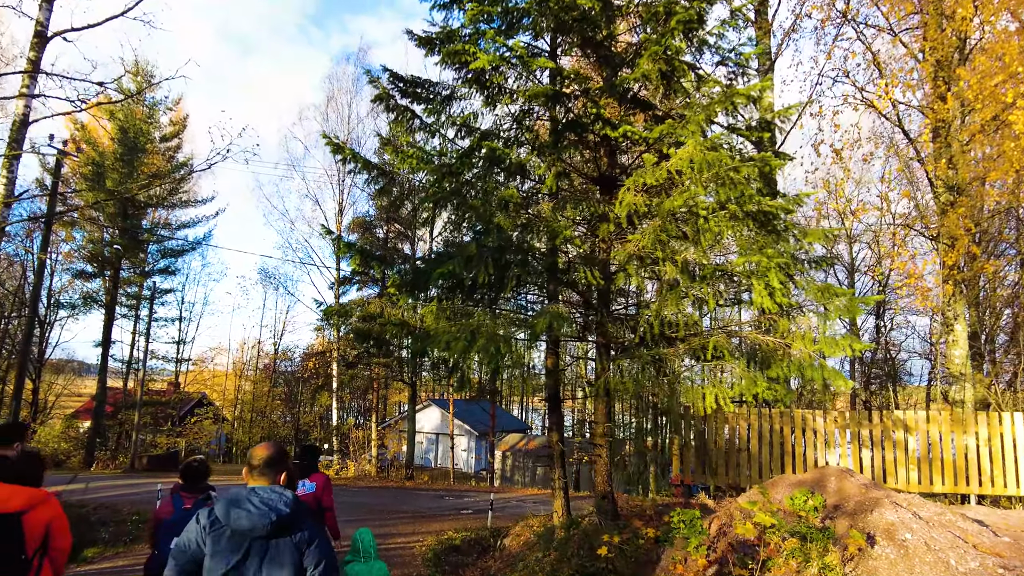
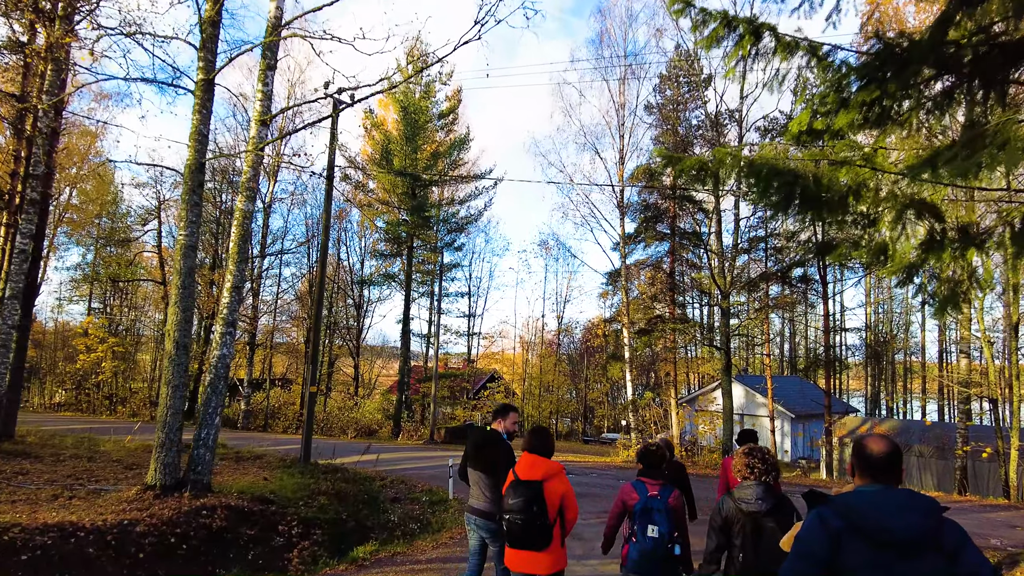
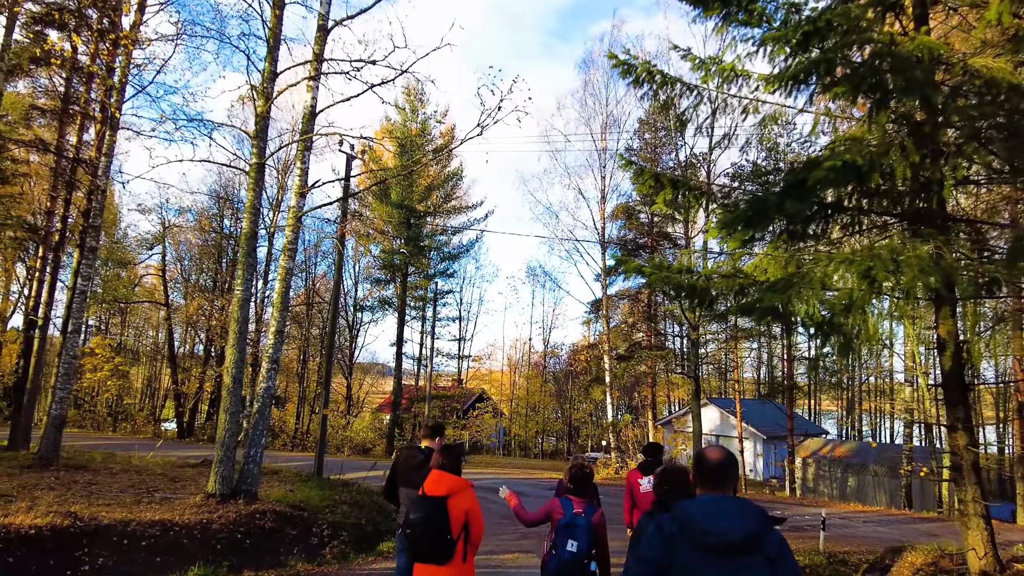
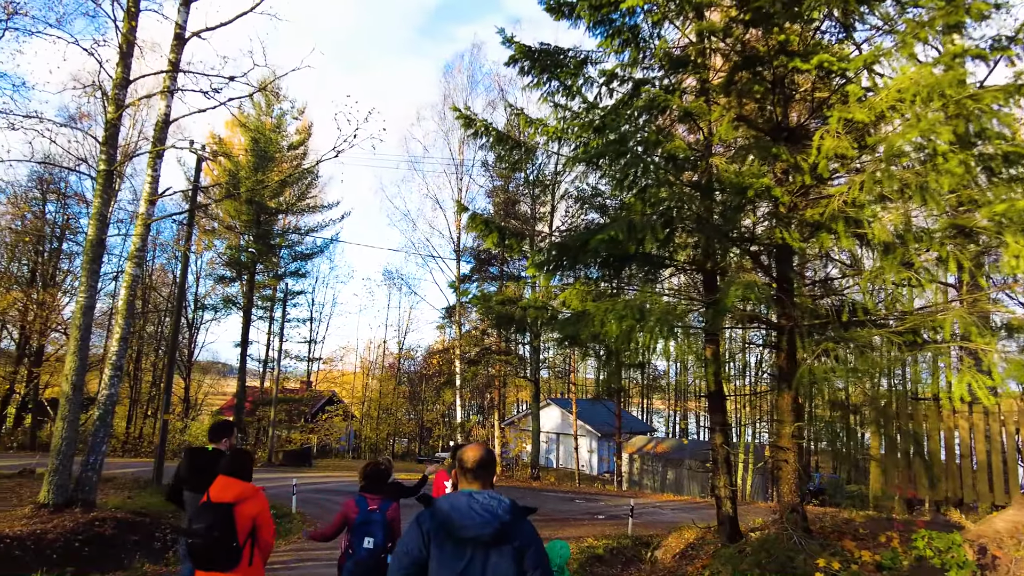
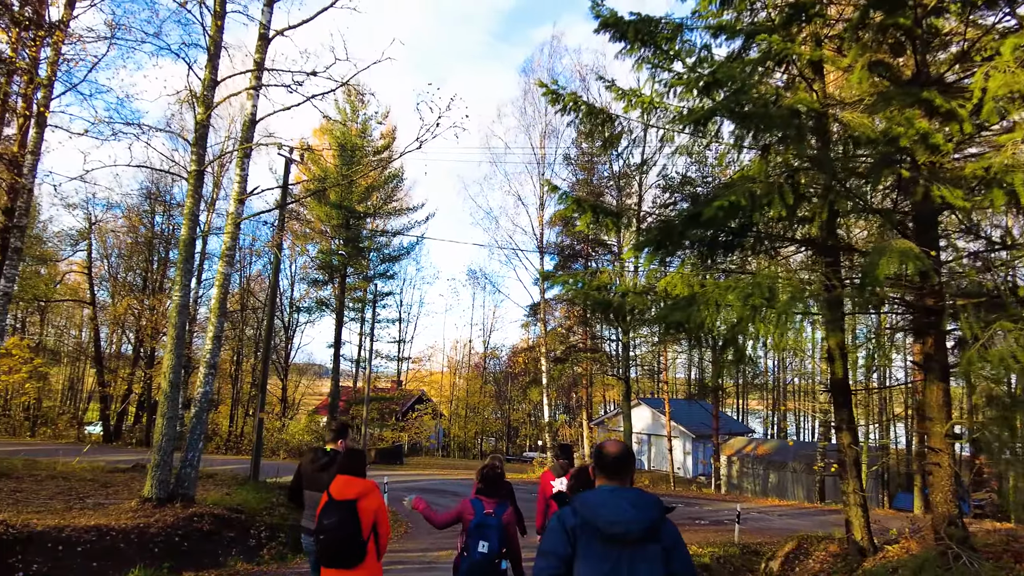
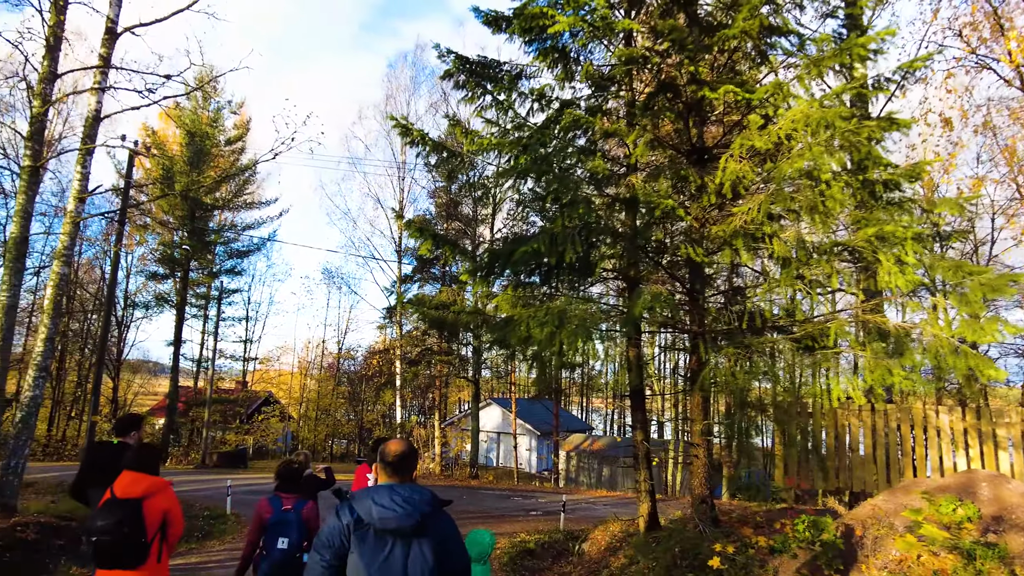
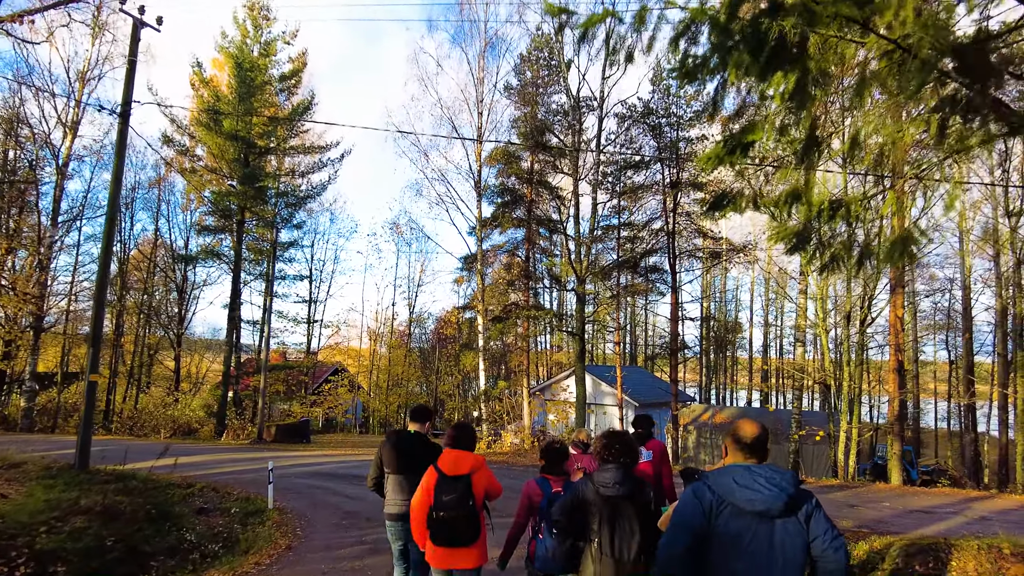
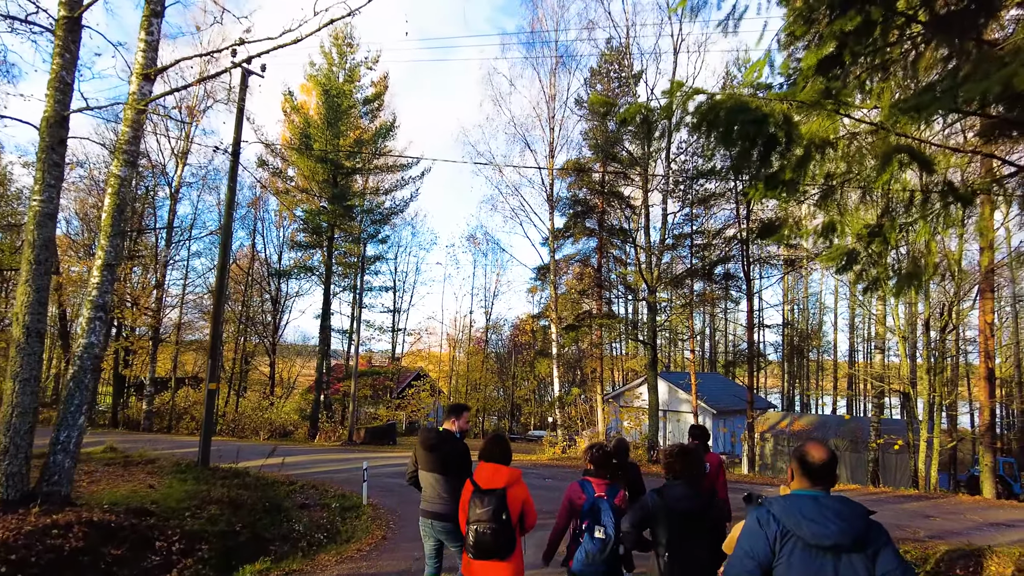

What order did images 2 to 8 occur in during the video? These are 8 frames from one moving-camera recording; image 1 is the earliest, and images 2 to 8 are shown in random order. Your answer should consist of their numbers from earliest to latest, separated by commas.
6, 4, 5, 3, 2, 8, 7
